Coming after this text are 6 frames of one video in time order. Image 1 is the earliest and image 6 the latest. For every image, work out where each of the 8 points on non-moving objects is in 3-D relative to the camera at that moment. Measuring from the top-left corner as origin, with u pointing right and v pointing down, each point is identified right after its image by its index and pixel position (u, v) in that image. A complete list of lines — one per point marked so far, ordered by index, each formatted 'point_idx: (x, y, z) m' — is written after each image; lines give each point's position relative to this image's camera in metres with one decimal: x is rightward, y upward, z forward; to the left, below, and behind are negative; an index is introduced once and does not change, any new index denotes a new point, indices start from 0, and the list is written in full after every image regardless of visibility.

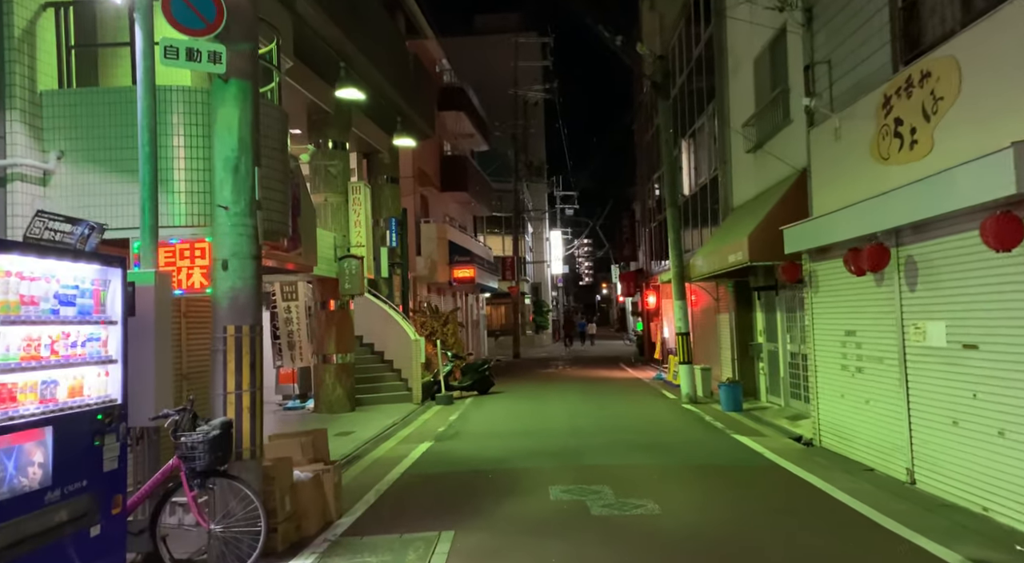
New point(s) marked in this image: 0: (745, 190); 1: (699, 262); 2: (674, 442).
0: (+5.0, +1.9, +17.3) m
1: (+4.2, +0.4, +18.2) m
2: (+2.5, -2.5, +12.6) m
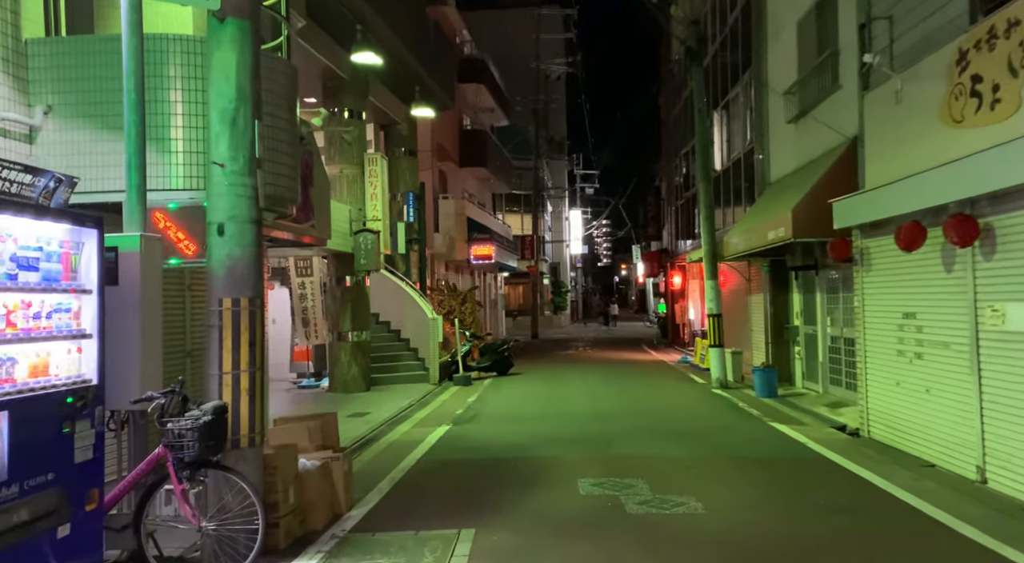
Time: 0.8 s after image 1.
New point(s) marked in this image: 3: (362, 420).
0: (+5.5, +2.3, +16.3) m
1: (+4.6, +0.9, +17.3) m
2: (+2.8, -2.1, +11.8) m
3: (-2.5, -2.3, +13.8) m
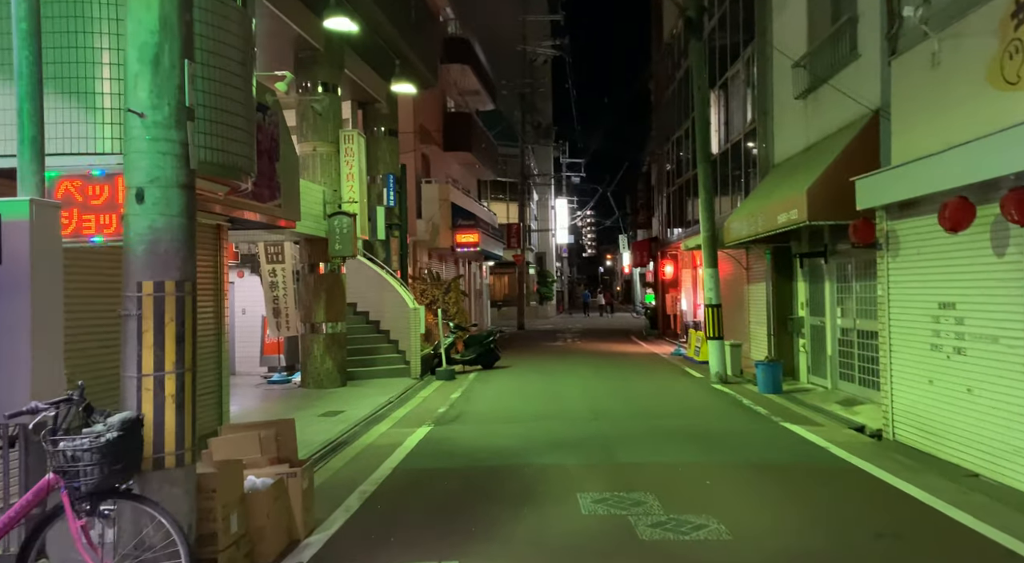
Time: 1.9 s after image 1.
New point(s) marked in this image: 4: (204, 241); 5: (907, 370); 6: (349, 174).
0: (+5.2, +2.6, +15.2) m
1: (+4.4, +1.1, +16.2) m
2: (+2.7, -2.0, +10.7) m
3: (-2.7, -2.1, +12.6) m
4: (-4.3, +0.6, +11.4) m
5: (+4.7, -1.1, +9.8) m
6: (-3.4, +2.3, +17.1) m
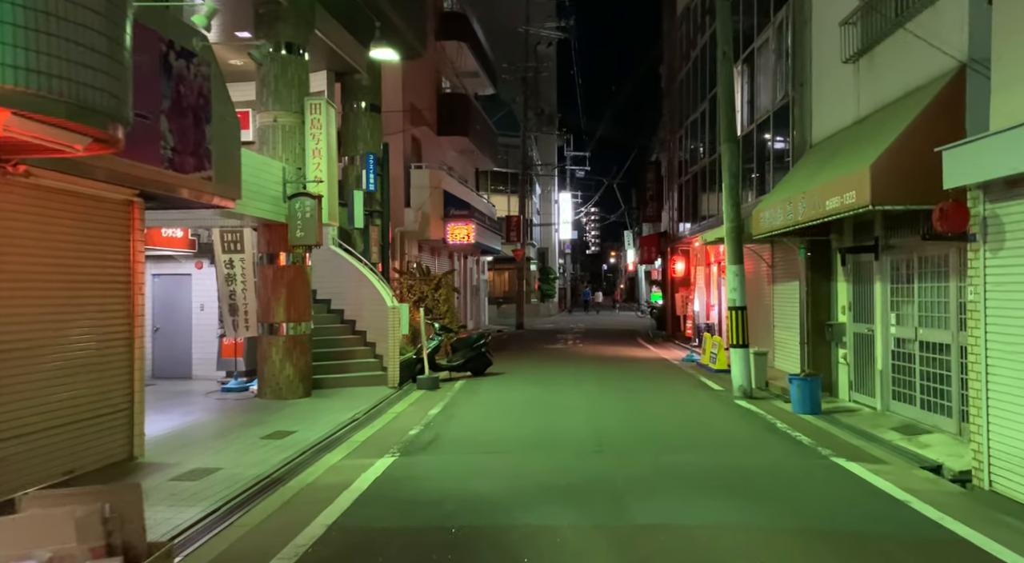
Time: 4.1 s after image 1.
0: (+5.1, +2.6, +12.8) m
1: (+4.3, +1.1, +13.8) m
2: (+2.5, -2.0, +8.3) m
3: (-2.9, -2.0, +10.2) m
4: (-4.4, +0.7, +9.1) m
5: (+4.5, -1.1, +7.4) m
6: (-3.5, +2.4, +14.7) m
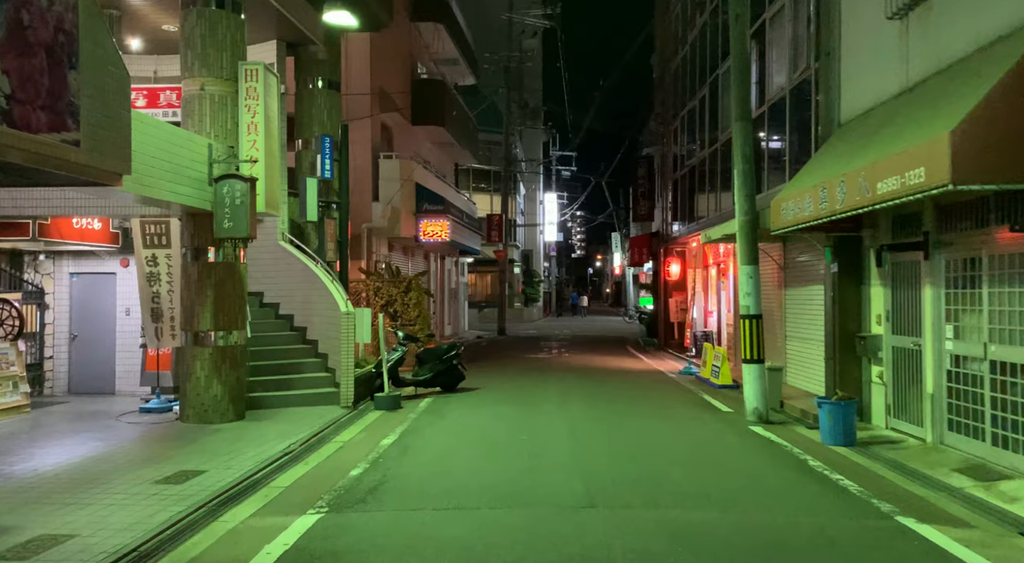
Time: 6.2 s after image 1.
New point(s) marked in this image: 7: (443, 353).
0: (+4.8, +2.5, +10.6) m
1: (+3.9, +1.1, +11.6) m
2: (+2.2, -2.0, +6.1) m
3: (-3.2, -2.0, +7.9) m
4: (-4.7, +0.7, +6.7) m
5: (+4.2, -1.1, +5.2) m
6: (-3.9, +2.4, +12.4) m
7: (-1.3, -1.3, +15.5) m
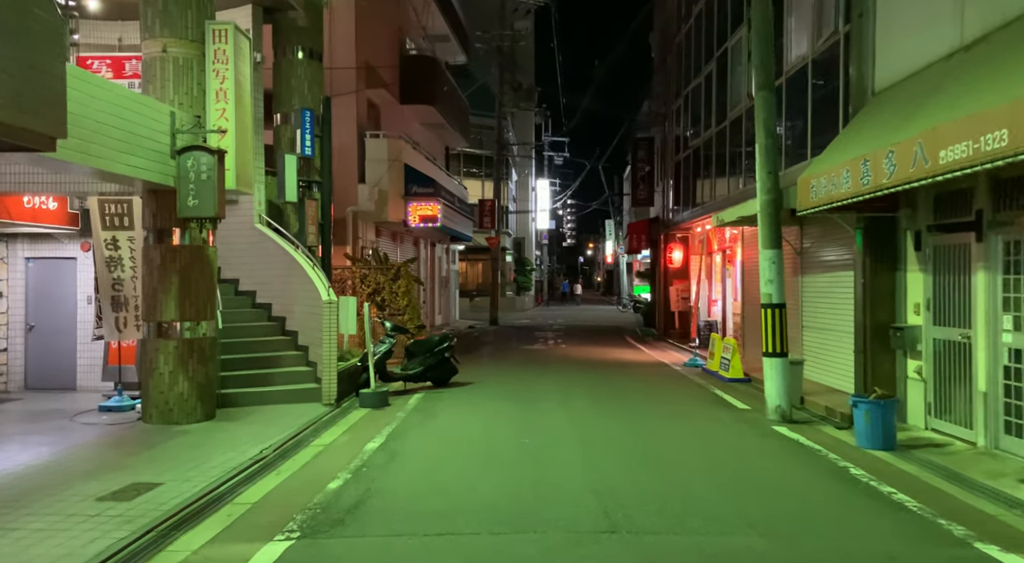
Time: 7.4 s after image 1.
0: (+4.8, +2.7, +9.4) m
1: (+3.9, +1.3, +10.4) m
2: (+2.3, -1.9, +4.9) m
3: (-3.2, -1.9, +6.7) m
4: (-4.7, +0.8, +5.4) m
5: (+4.3, -1.0, +4.0) m
6: (-3.9, +2.6, +11.1) m
7: (-1.4, -1.1, +14.3) m
